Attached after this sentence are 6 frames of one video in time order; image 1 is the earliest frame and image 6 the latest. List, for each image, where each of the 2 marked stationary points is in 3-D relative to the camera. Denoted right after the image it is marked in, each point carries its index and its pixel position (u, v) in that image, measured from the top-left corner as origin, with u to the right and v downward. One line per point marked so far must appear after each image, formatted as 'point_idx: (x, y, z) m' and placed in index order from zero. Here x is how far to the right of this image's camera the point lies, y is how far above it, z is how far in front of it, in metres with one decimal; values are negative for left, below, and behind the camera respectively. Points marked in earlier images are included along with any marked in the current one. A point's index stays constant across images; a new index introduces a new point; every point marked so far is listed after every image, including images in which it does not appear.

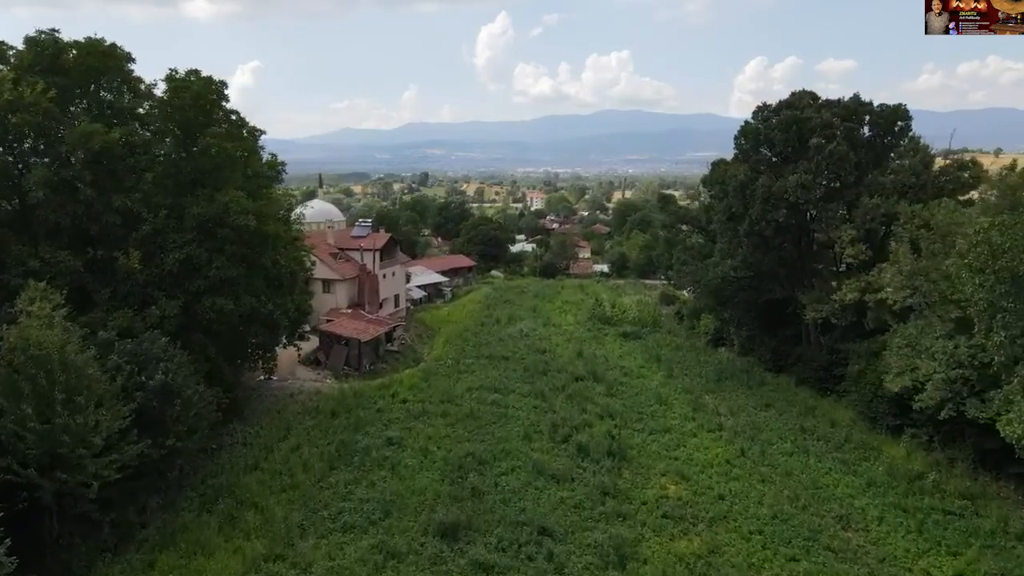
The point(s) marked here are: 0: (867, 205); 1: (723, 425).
0: (+12.2, +2.9, +19.5) m
1: (+7.1, -4.6, +19.1) m
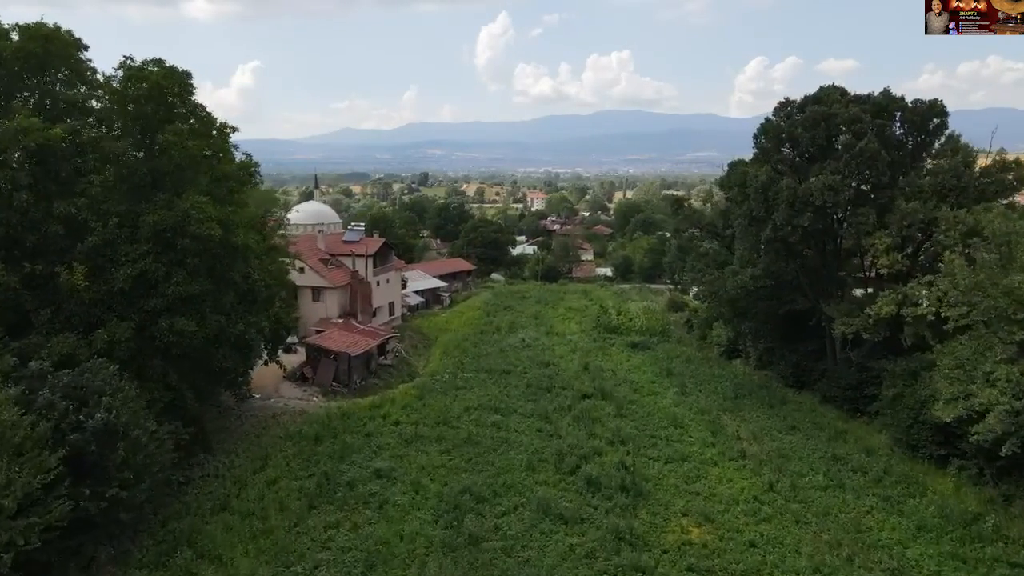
0: (+12.3, +2.5, +17.7) m
1: (+7.1, -5.0, +17.3) m
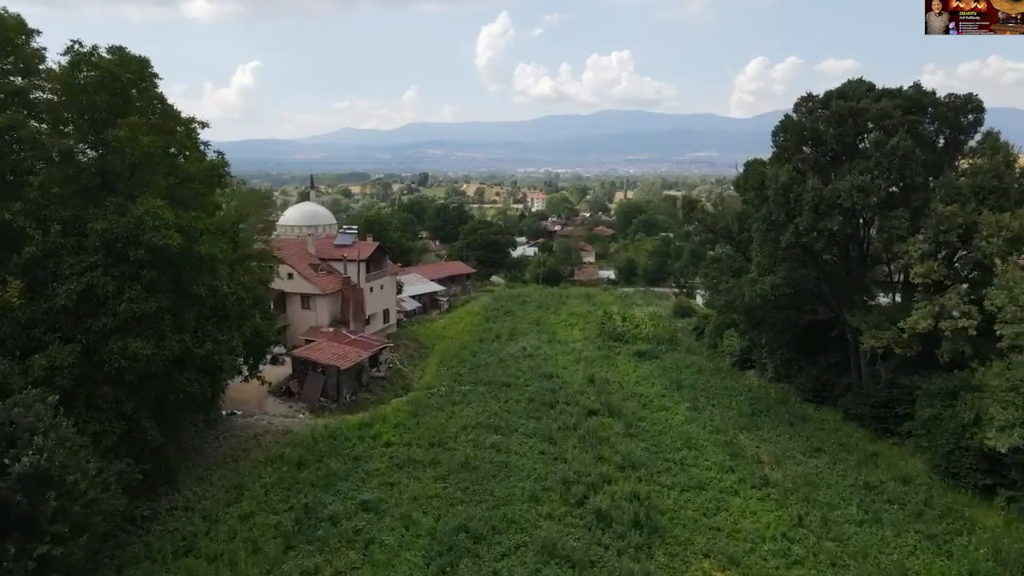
0: (+12.3, +2.1, +16.2) m
1: (+7.2, -5.3, +15.8) m
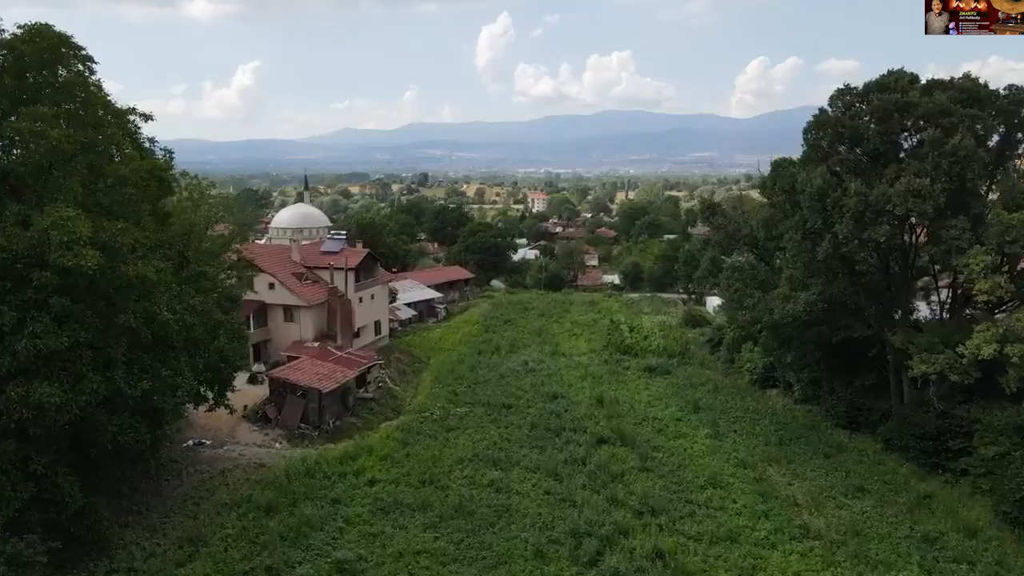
0: (+12.3, +1.7, +14.1) m
1: (+7.2, -5.8, +13.7) m
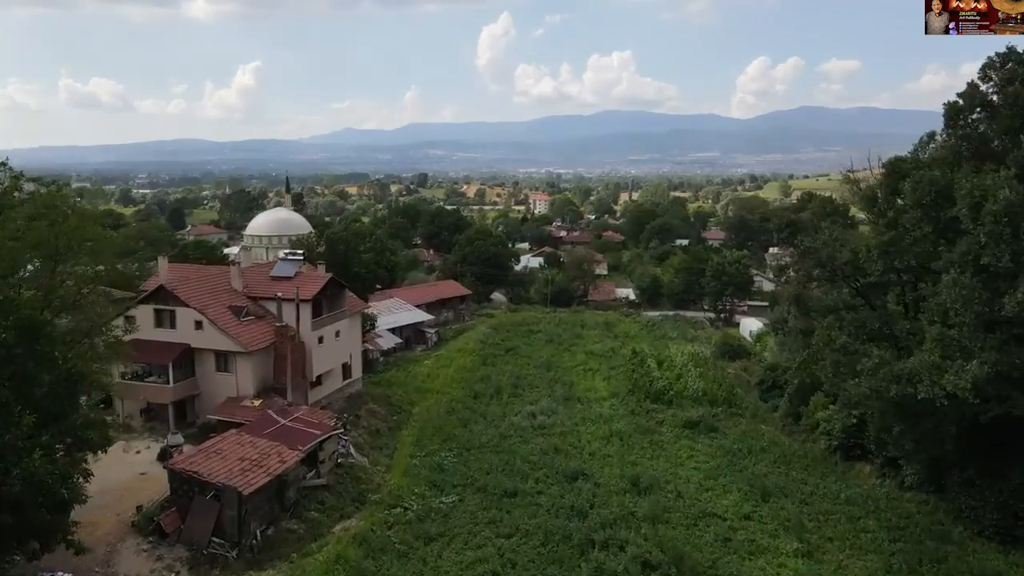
0: (+12.4, +0.4, +8.2) m
1: (+7.3, -7.1, +7.8) m
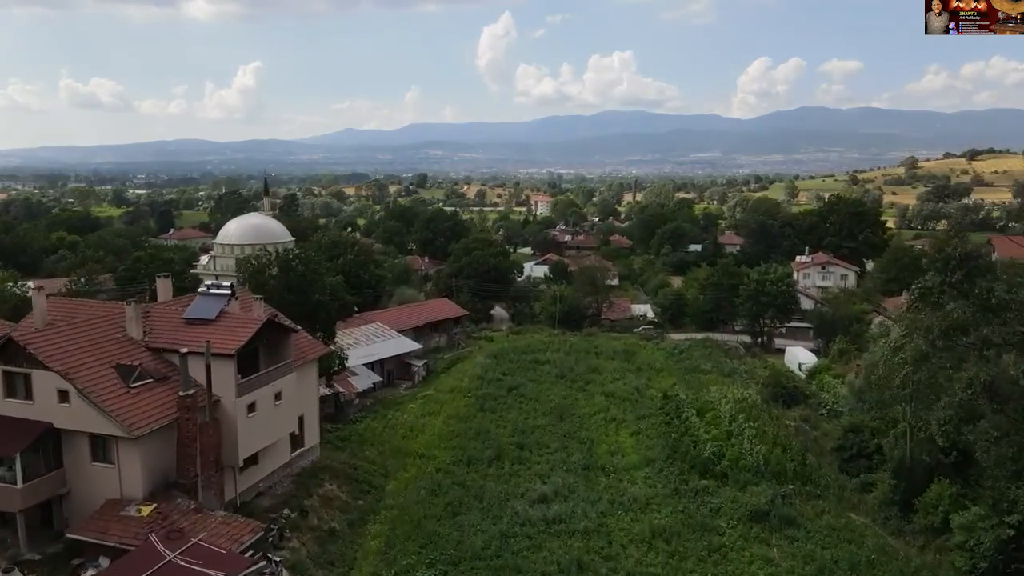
0: (+12.6, -0.8, +2.5) m
1: (+7.4, -8.3, +2.1) m
